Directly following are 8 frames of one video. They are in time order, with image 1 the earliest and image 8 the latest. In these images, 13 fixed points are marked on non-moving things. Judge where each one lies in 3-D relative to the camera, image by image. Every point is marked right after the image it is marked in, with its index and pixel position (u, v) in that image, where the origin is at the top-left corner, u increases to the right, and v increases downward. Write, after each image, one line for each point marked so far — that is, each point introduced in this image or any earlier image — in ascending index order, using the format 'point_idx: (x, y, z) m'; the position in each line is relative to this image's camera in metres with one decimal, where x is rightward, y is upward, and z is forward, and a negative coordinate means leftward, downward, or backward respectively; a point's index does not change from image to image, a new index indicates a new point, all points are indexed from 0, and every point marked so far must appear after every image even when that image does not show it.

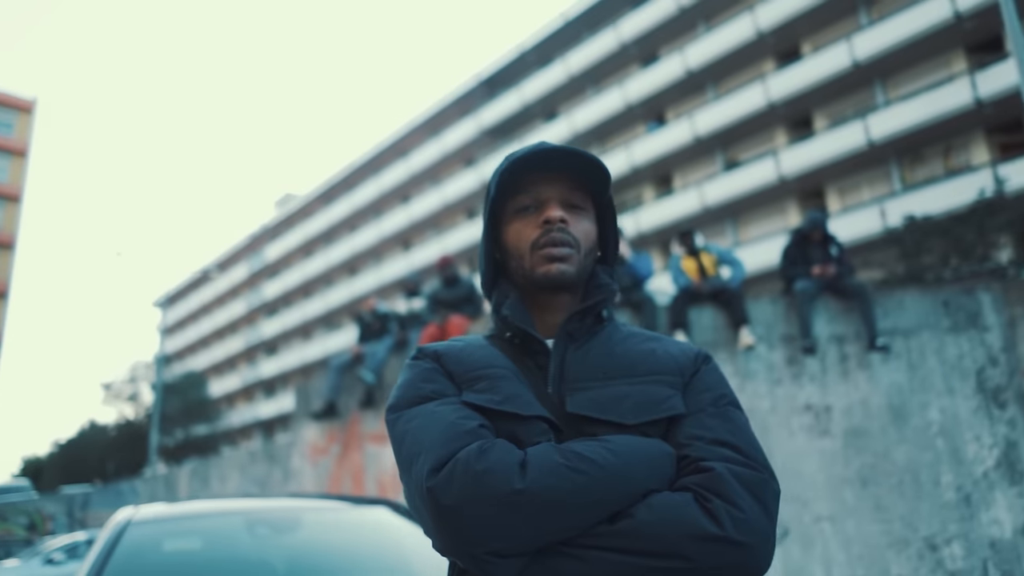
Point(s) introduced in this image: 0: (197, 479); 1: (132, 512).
0: (-6.8, -4.2, +16.5) m
1: (-1.9, -1.1, +3.8) m
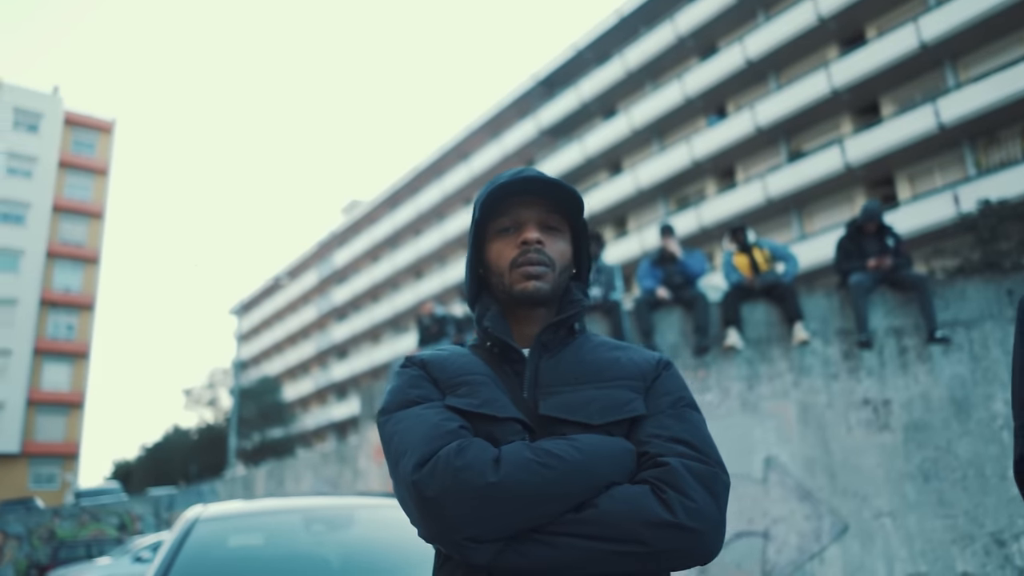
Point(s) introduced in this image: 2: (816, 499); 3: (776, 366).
0: (-5.4, -4.4, +17.2) m
1: (-1.7, -1.2, +4.1) m
2: (+2.8, -1.9, +7.0) m
3: (+2.7, -0.8, +7.6) m
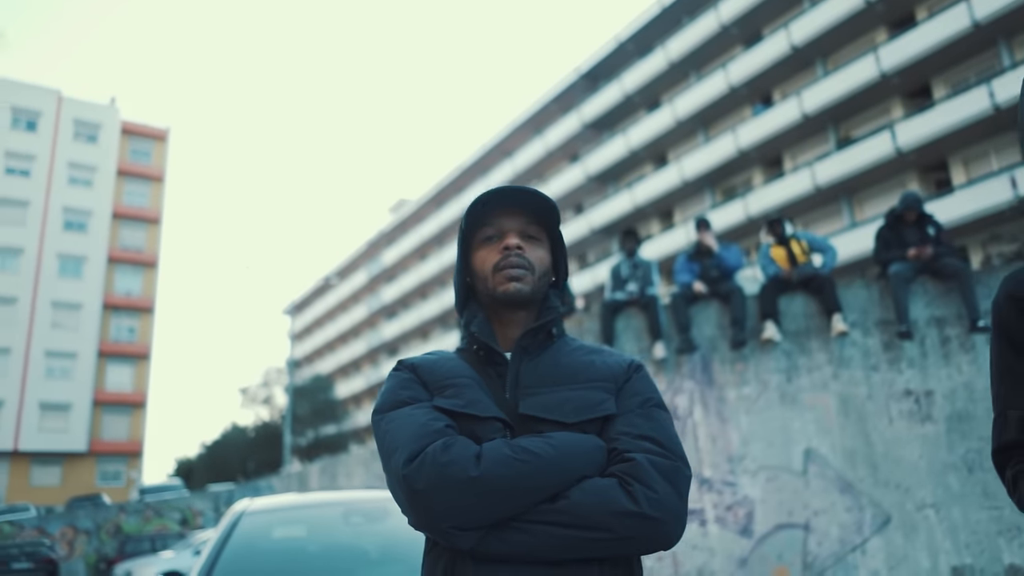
0: (-4.3, -4.4, +17.7) m
1: (-1.5, -1.2, +4.4) m
2: (+3.2, -1.9, +6.9) m
3: (+3.0, -0.7, +7.6) m
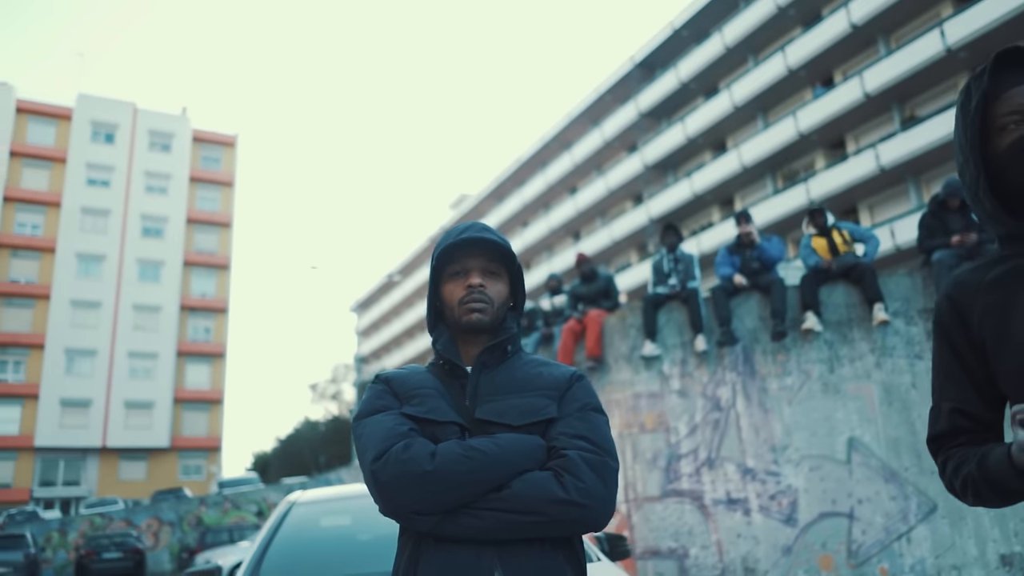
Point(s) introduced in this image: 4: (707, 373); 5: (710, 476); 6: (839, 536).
0: (-2.9, -4.4, +18.2) m
1: (-1.3, -1.3, +4.7) m
2: (+3.6, -1.8, +6.9) m
3: (+3.5, -0.6, +7.6) m
4: (+2.1, -0.9, +8.1) m
5: (+2.0, -1.9, +7.8) m
6: (+3.0, -2.3, +7.0) m
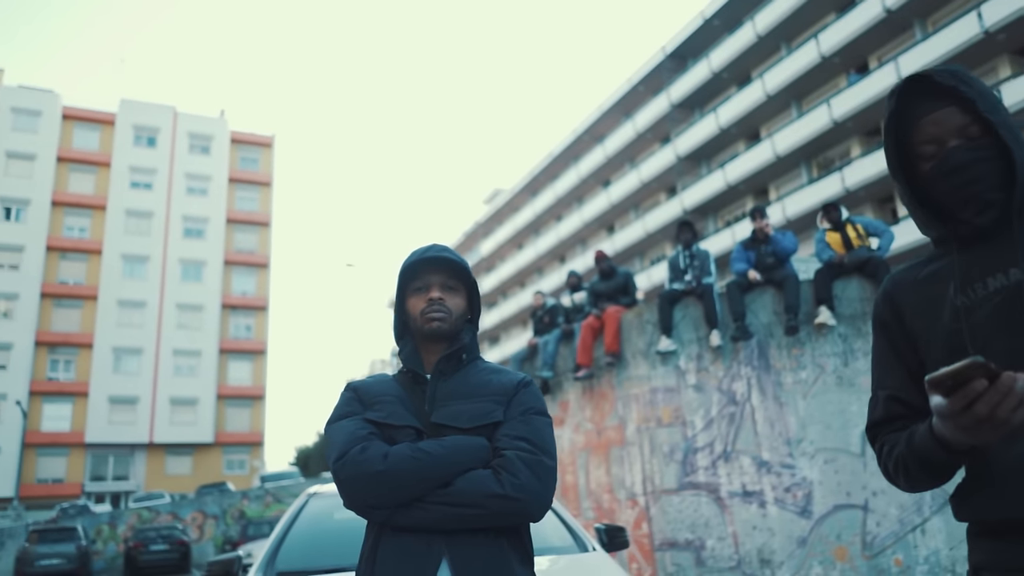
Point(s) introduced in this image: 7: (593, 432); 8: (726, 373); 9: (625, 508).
0: (-2.2, -4.3, +18.6) m
1: (-1.3, -1.3, +5.0) m
2: (+3.7, -1.7, +7.0) m
3: (+3.6, -0.5, +7.6) m
4: (+2.3, -0.9, +8.2) m
5: (+2.2, -1.9, +7.9) m
6: (+3.2, -2.2, +7.0) m
7: (+1.0, -1.8, +9.5) m
8: (+2.3, -0.9, +8.2) m
9: (+1.3, -2.6, +8.8) m
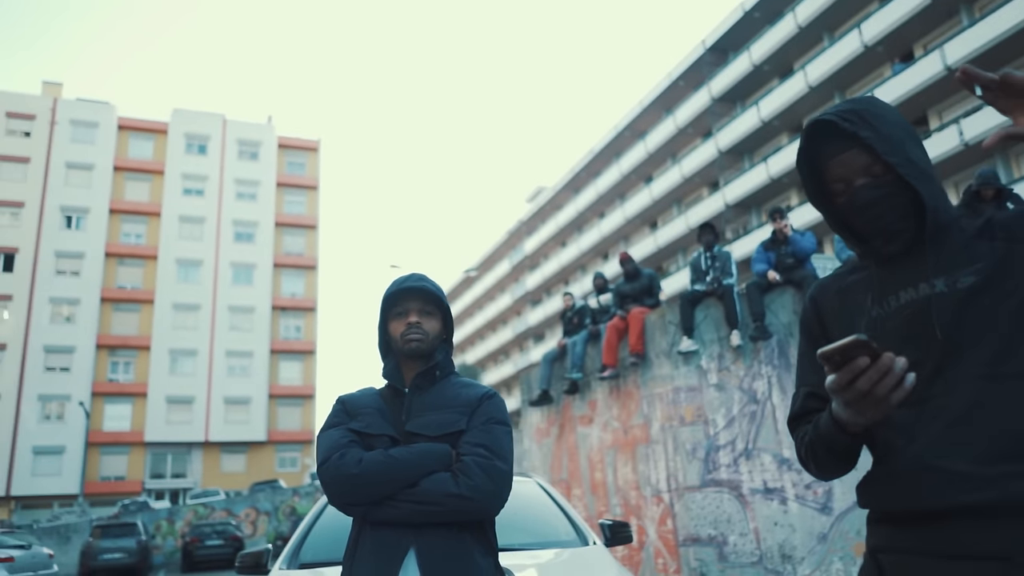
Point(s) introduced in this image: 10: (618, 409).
0: (-1.2, -4.3, +19.0) m
1: (-1.2, -1.4, +5.4) m
2: (+3.9, -1.7, +7.0) m
3: (+3.8, -0.5, +7.7) m
4: (+2.6, -0.9, +8.4) m
5: (+2.5, -1.9, +8.1) m
6: (+3.4, -2.2, +7.1) m
7: (+1.4, -1.8, +9.8) m
8: (+2.6, -0.9, +8.4) m
9: (+1.7, -2.6, +9.1) m
10: (+1.4, -1.6, +9.8) m
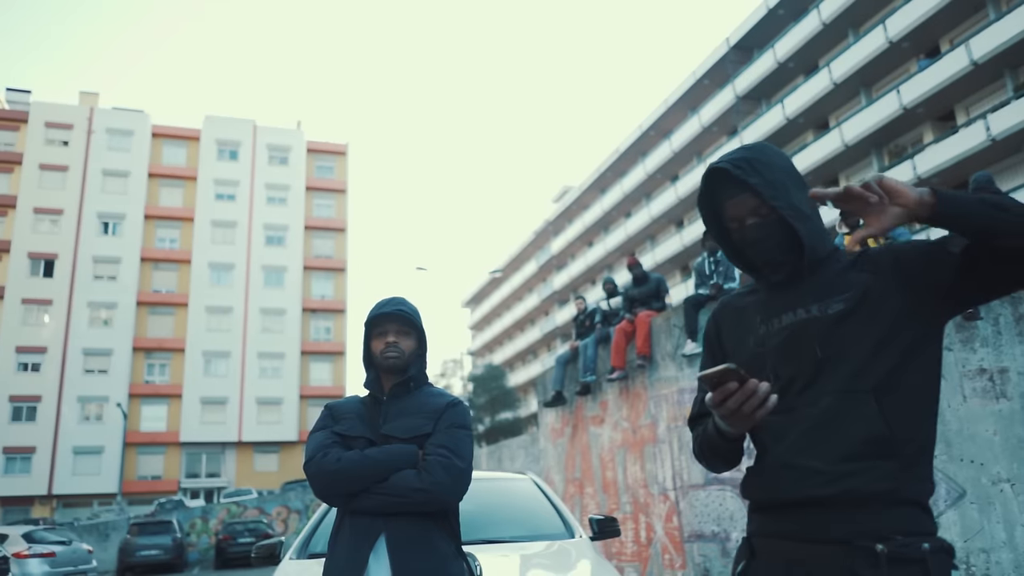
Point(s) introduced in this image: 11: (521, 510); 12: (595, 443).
0: (-0.7, -4.4, +19.4) m
1: (-1.2, -1.5, +5.8) m
2: (+4.0, -1.7, +7.2) m
3: (+3.9, -0.6, +7.9) m
4: (+2.7, -0.9, +8.6) m
5: (+2.6, -2.0, +8.3) m
6: (+3.5, -2.3, +7.4) m
7: (+1.6, -1.9, +10.1) m
8: (+2.7, -1.0, +8.6) m
9: (+1.8, -2.6, +9.3) m
10: (+1.5, -1.6, +10.1) m
11: (+0.1, -1.4, +4.9) m
12: (+1.2, -2.2, +10.9) m
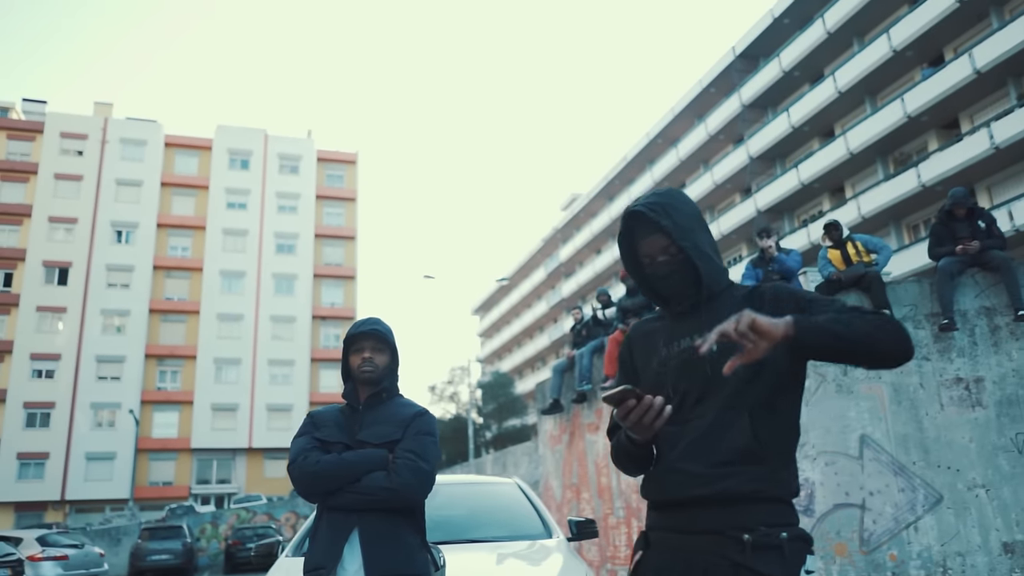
0: (-0.6, -4.6, +19.7) m
1: (-1.3, -1.6, +6.1) m
2: (+3.9, -1.8, +7.5) m
3: (+3.8, -0.7, +8.1) m
4: (+2.6, -1.1, +8.9) m
5: (+2.5, -2.1, +8.6) m
6: (+3.4, -2.4, +7.6) m
7: (+1.5, -2.0, +10.3) m
8: (+2.6, -1.1, +8.9) m
9: (+1.8, -2.8, +9.6) m
10: (+1.5, -1.8, +10.4) m
11: (-0.1, -1.5, +5.2) m
12: (+1.2, -2.4, +11.2) m
